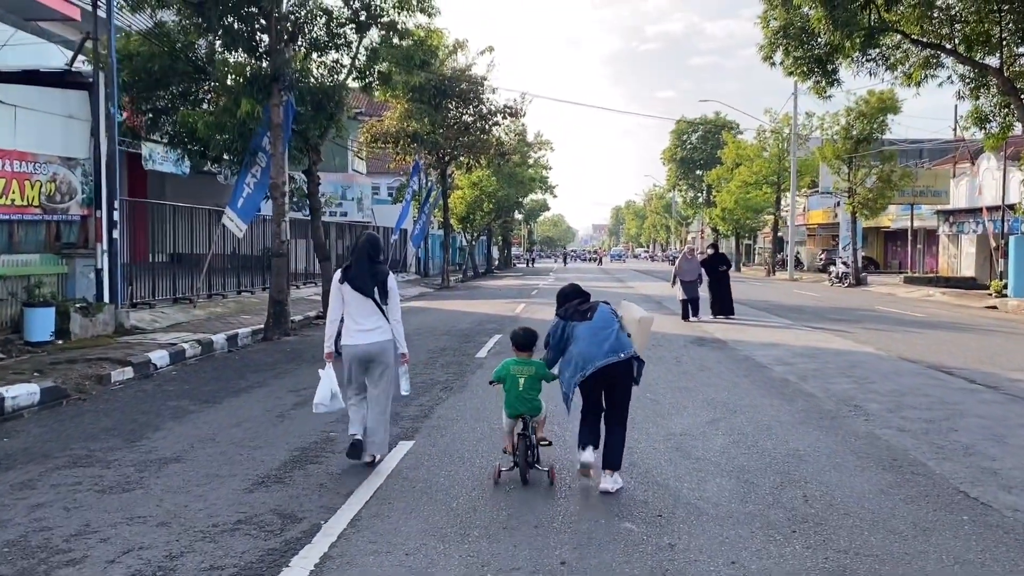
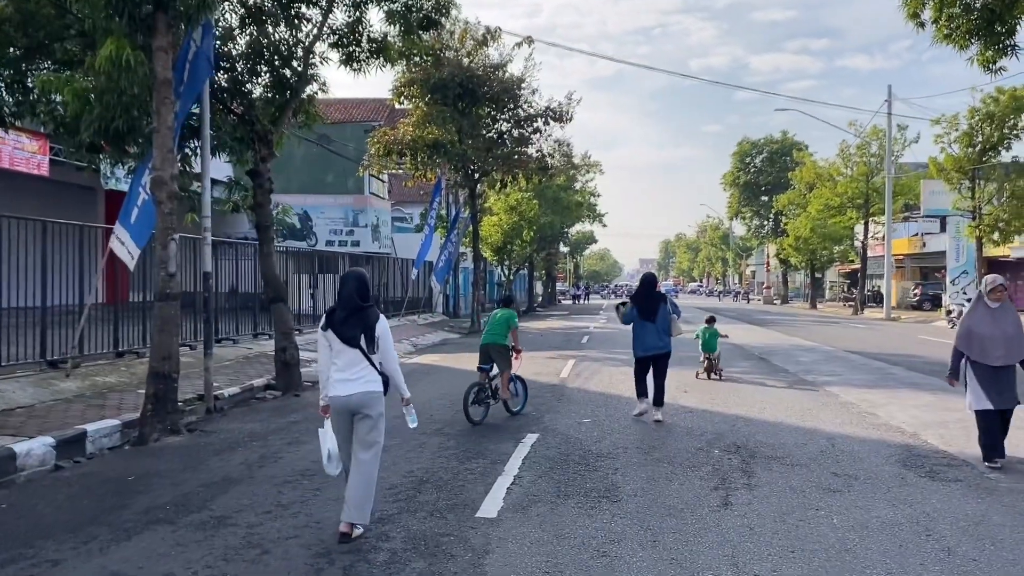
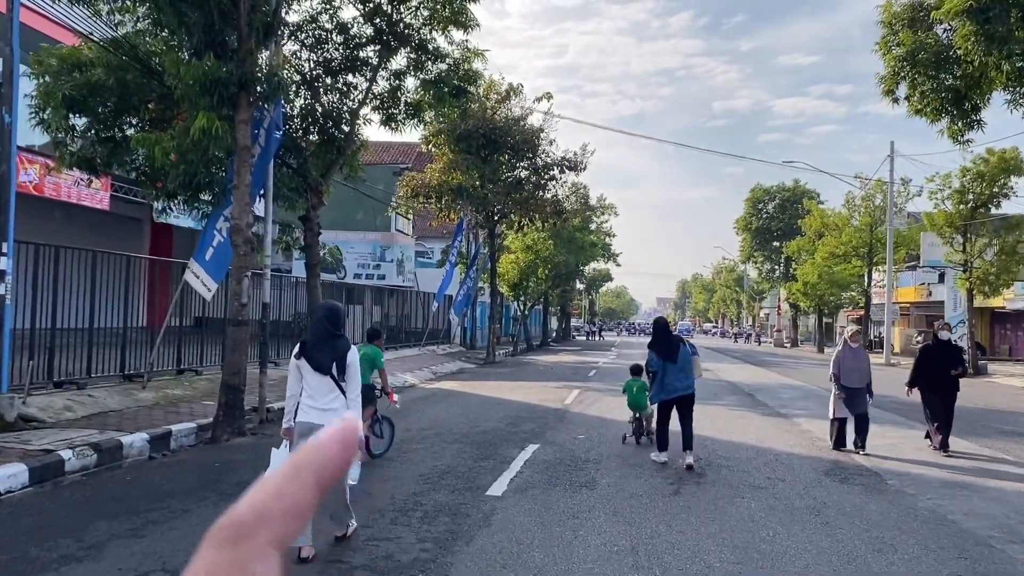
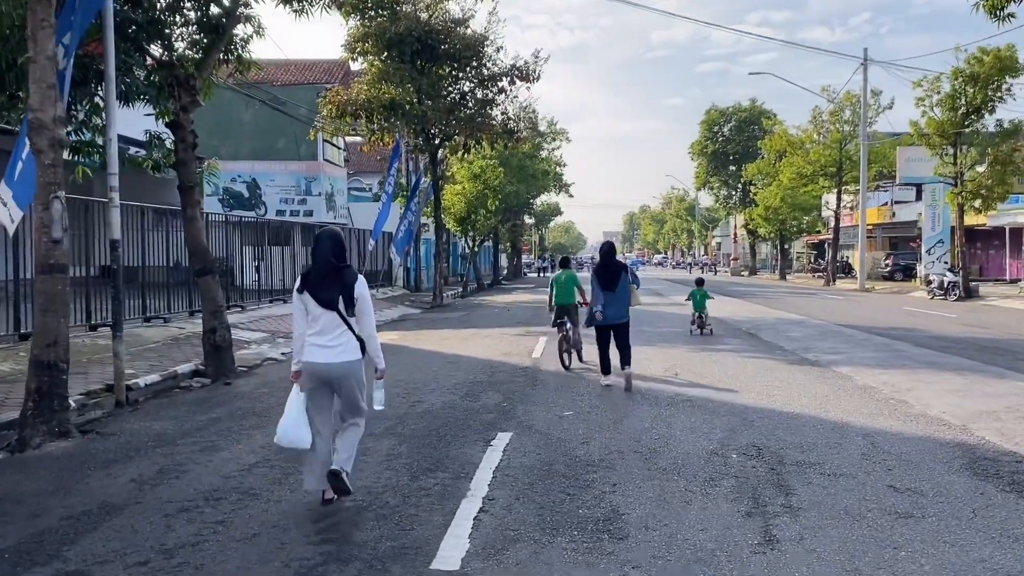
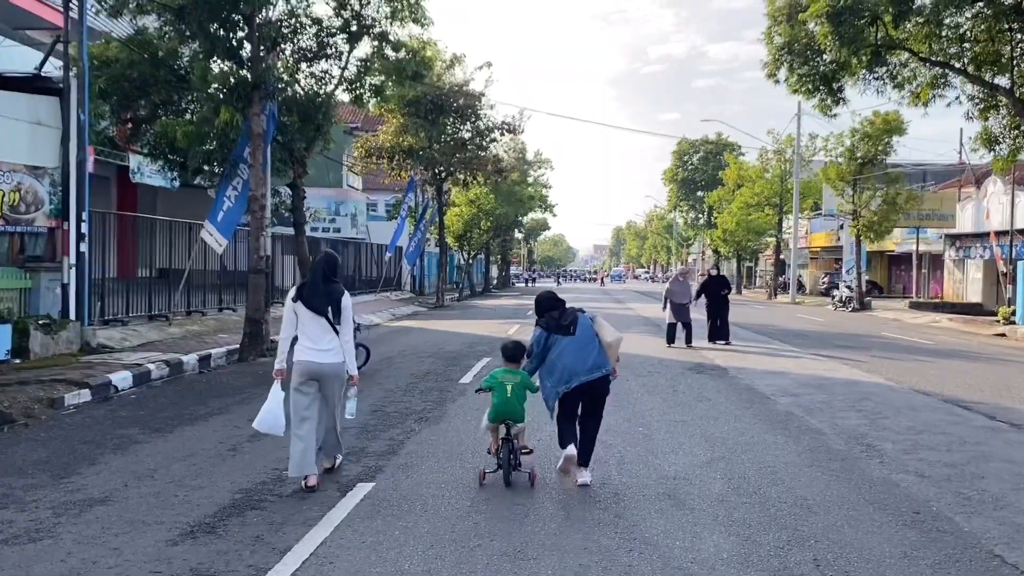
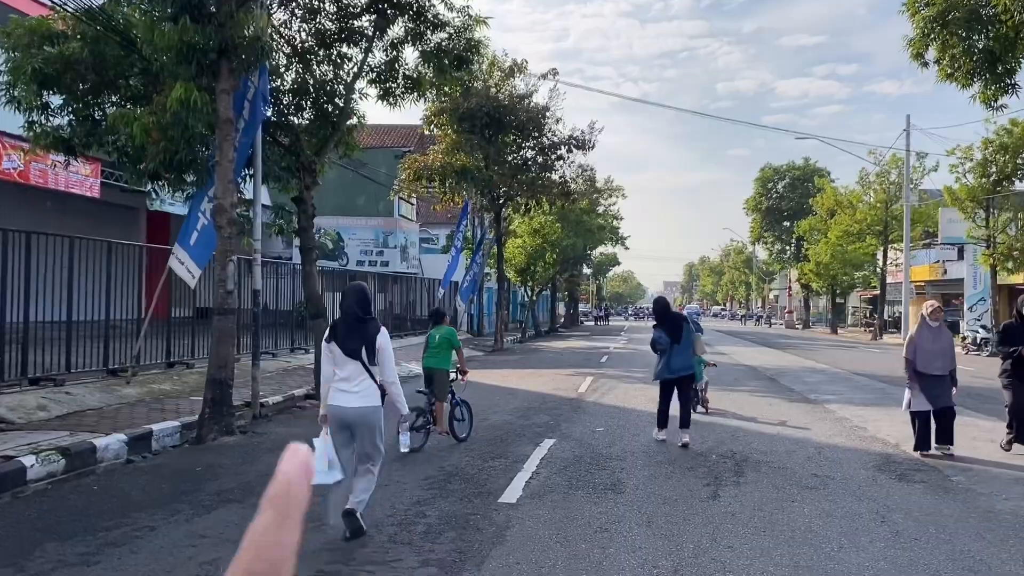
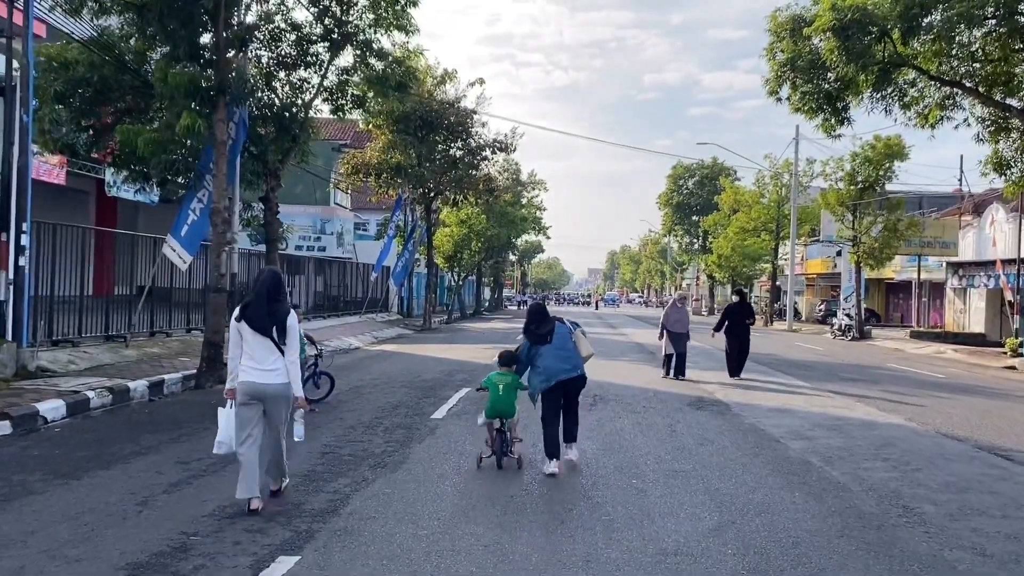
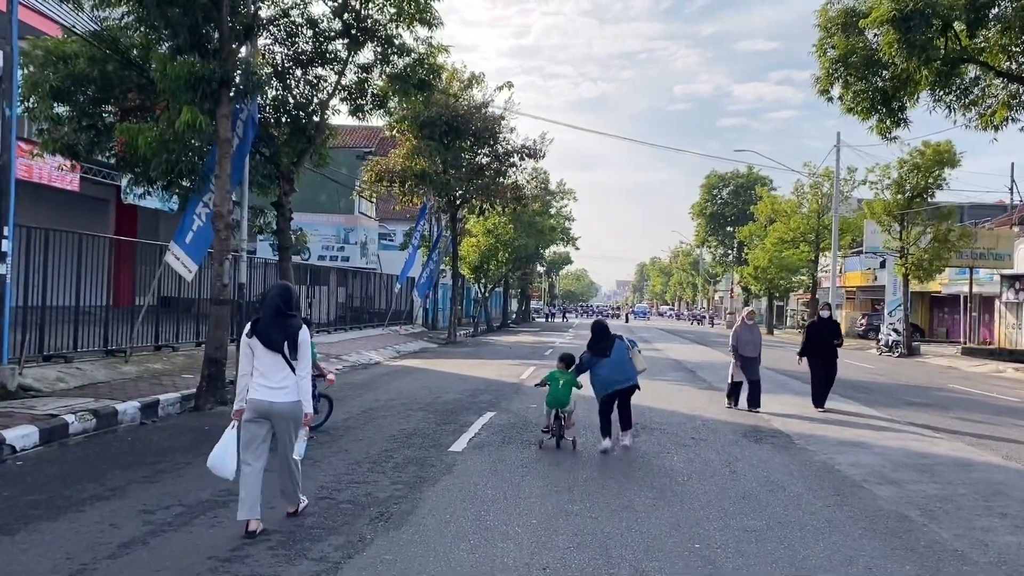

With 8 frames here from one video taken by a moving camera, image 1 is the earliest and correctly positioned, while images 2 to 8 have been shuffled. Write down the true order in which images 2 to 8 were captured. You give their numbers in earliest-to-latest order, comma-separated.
5, 7, 8, 3, 6, 2, 4
